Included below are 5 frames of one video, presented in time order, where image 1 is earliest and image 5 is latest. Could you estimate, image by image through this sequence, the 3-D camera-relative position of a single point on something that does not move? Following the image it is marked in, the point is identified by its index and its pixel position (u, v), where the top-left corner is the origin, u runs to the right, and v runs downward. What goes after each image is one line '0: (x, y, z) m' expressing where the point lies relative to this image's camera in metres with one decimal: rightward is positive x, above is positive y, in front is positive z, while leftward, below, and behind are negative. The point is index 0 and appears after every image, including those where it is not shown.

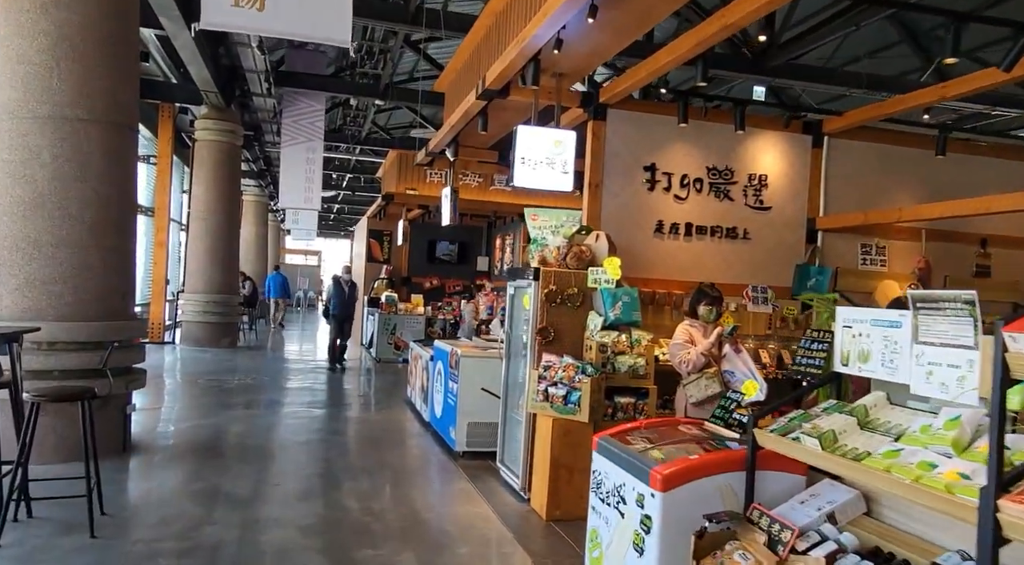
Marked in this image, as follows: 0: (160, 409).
0: (-3.4, -1.3, +7.3) m
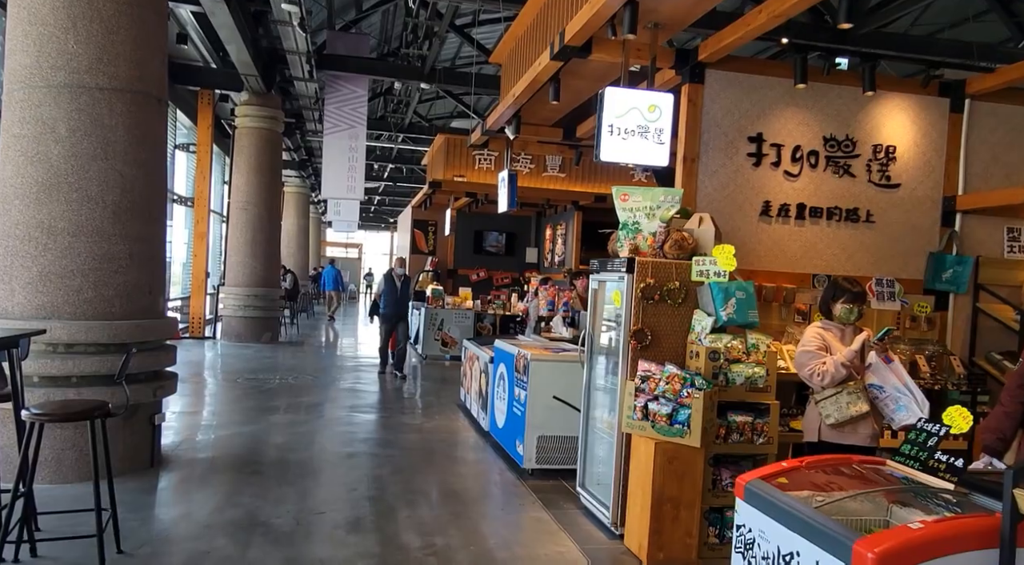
0: (-2.8, -1.2, +6.7) m
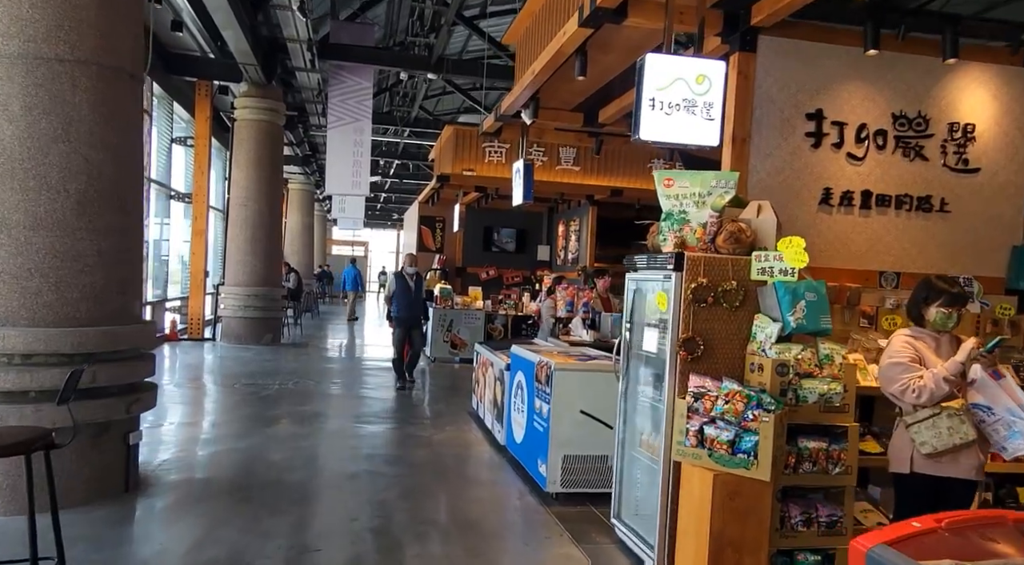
0: (-2.7, -1.2, +6.2) m
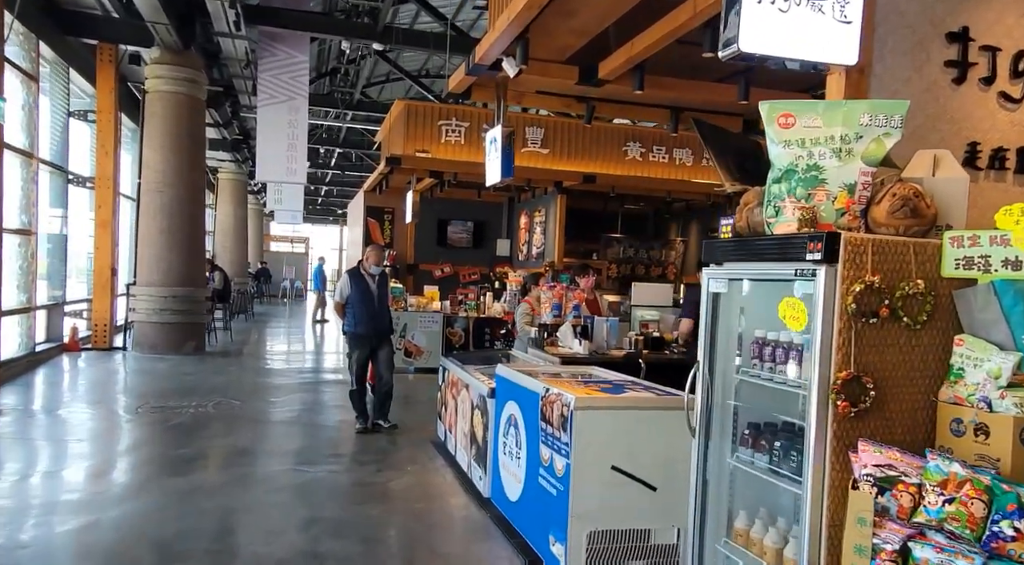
0: (-2.8, -1.2, +4.6) m
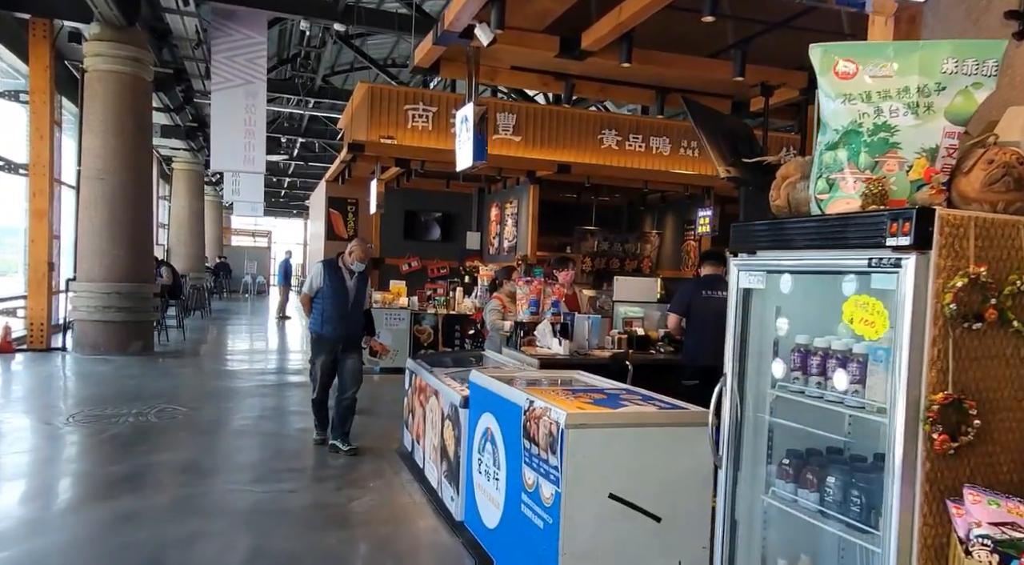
0: (-2.9, -1.2, +4.0) m
